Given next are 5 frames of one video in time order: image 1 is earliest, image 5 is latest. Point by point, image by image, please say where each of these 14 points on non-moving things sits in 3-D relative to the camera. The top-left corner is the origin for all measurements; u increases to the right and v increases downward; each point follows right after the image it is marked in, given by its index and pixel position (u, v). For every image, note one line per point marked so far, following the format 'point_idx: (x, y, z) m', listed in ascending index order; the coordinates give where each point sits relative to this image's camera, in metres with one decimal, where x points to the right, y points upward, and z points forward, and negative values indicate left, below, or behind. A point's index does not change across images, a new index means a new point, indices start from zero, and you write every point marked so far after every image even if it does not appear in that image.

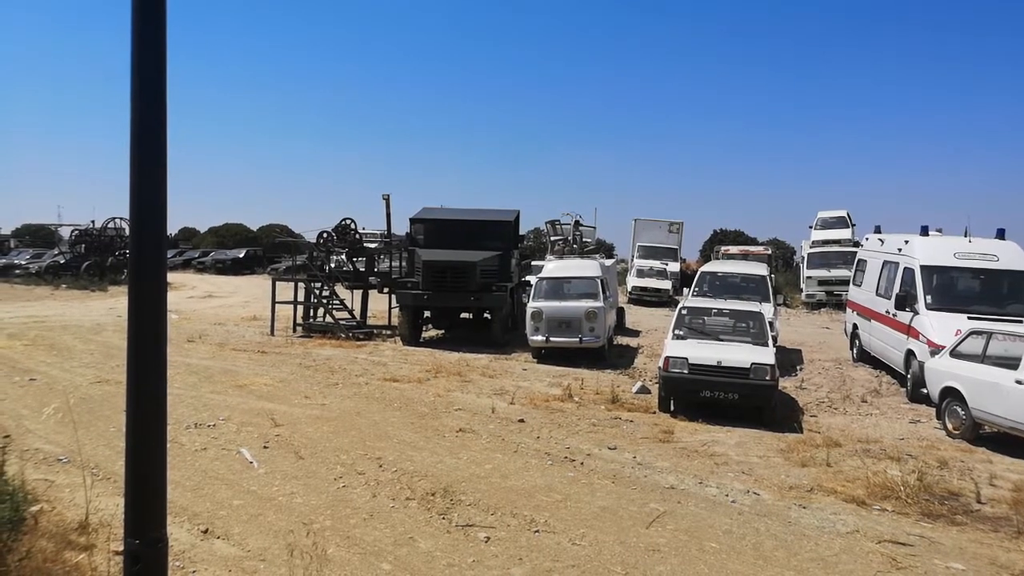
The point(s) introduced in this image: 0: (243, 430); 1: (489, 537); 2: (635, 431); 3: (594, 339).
0: (-3.0, -1.6, +8.0) m
1: (-0.2, -1.8, +5.3) m
2: (+1.5, -1.7, +8.6) m
3: (+1.6, -1.0, +13.7) m
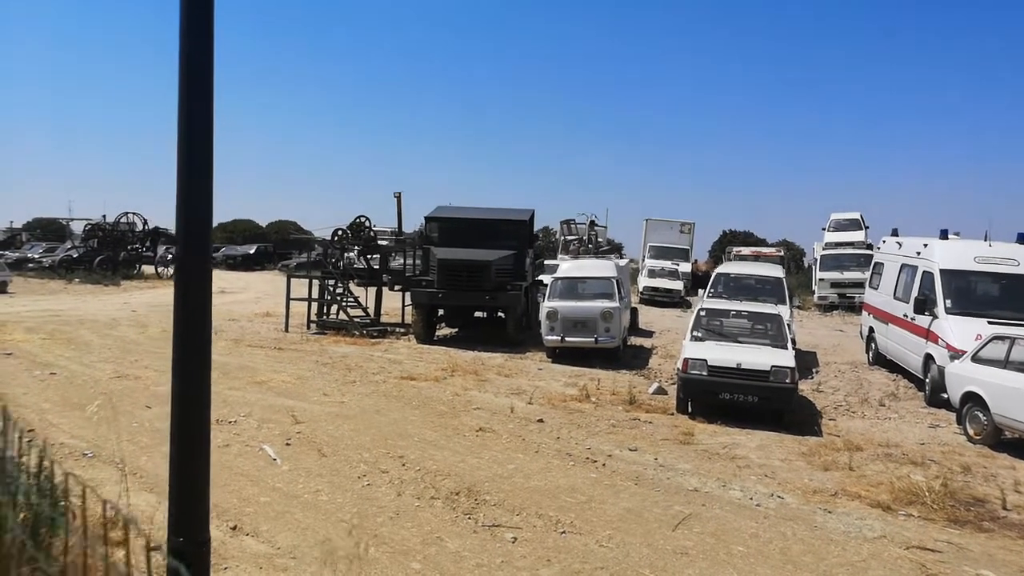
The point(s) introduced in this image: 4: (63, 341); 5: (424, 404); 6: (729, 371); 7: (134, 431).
0: (-2.8, -1.6, +8.0) m
1: (0.0, -1.8, +5.3) m
2: (+1.7, -1.7, +8.6) m
3: (+1.9, -1.0, +13.7) m
4: (-8.5, -1.0, +13.6) m
5: (-1.1, -1.5, +9.5) m
6: (+2.9, -1.1, +9.4) m
7: (-4.1, -1.5, +7.8) m
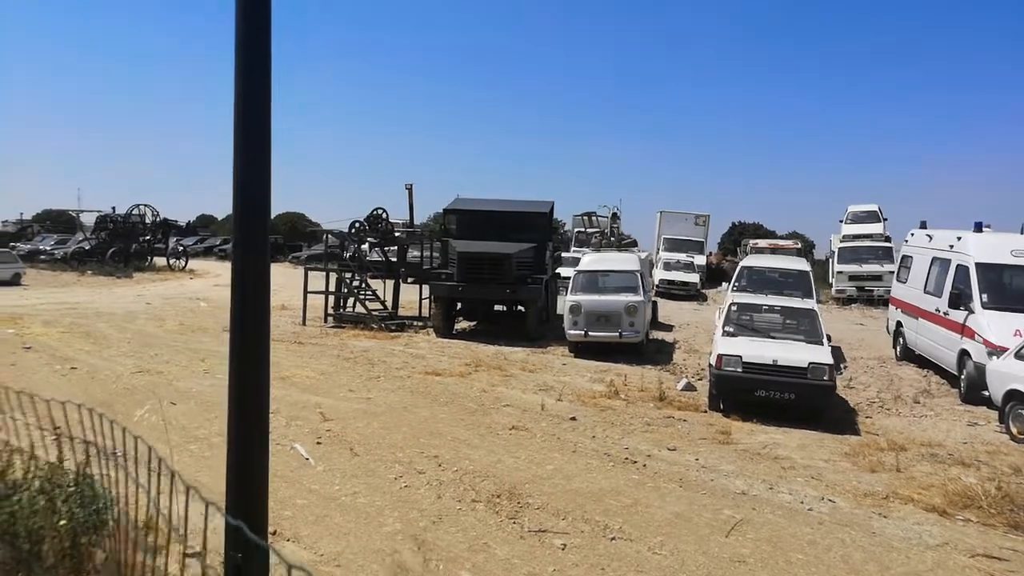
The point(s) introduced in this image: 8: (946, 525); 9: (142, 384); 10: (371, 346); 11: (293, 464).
0: (-2.4, -1.5, +7.9) m
1: (+0.4, -1.8, +5.1) m
2: (+2.1, -1.7, +8.4) m
3: (+2.3, -0.9, +13.5) m
4: (-8.0, -0.9, +13.4) m
5: (-0.8, -1.5, +9.3) m
6: (+3.2, -1.0, +9.2) m
7: (-3.7, -1.5, +7.6) m
8: (+3.5, -1.9, +5.8) m
9: (-5.0, -1.3, +9.6) m
10: (-2.6, -1.1, +13.3) m
11: (-2.0, -1.6, +6.5) m
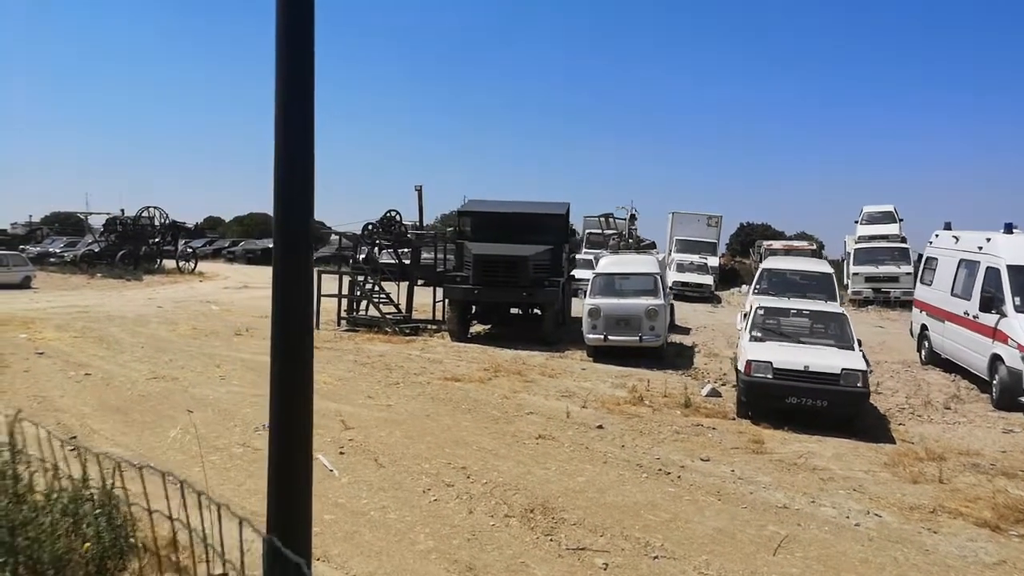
0: (-2.1, -1.5, +7.6) m
1: (+0.6, -1.9, +4.9) m
2: (+2.4, -1.7, +8.1) m
3: (+2.6, -0.9, +13.2) m
4: (-7.7, -0.9, +13.3) m
5: (-0.5, -1.5, +9.0) m
6: (+3.5, -1.1, +8.9) m
7: (-3.4, -1.5, +7.4) m
8: (+3.8, -2.0, +5.6) m
9: (-4.7, -1.4, +9.4) m
10: (-2.3, -1.1, +13.1) m
11: (-1.7, -1.7, +6.3) m
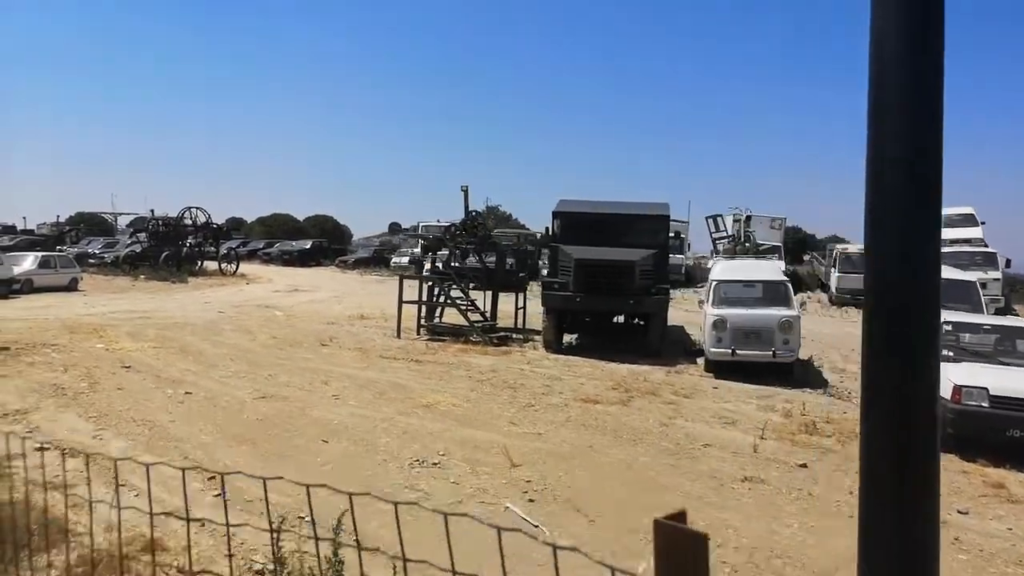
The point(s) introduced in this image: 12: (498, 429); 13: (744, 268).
0: (-0.3, -1.7, +6.5) m
1: (+2.4, -2.0, +3.7) m
2: (+4.2, -1.9, +6.9) m
3: (+4.6, -1.1, +12.0) m
4: (-5.7, -1.0, +12.3) m
5: (+1.4, -1.6, +7.9) m
6: (+5.4, -1.2, +7.7) m
7: (-1.6, -1.7, +6.3) m
8: (+5.6, -2.1, +4.3) m
9: (-2.8, -1.5, +8.4) m
10: (-0.3, -1.3, +11.9) m
11: (+0.1, -1.8, +5.2) m
12: (-0.2, -1.6, +8.0) m
13: (+4.3, +0.4, +13.5) m
